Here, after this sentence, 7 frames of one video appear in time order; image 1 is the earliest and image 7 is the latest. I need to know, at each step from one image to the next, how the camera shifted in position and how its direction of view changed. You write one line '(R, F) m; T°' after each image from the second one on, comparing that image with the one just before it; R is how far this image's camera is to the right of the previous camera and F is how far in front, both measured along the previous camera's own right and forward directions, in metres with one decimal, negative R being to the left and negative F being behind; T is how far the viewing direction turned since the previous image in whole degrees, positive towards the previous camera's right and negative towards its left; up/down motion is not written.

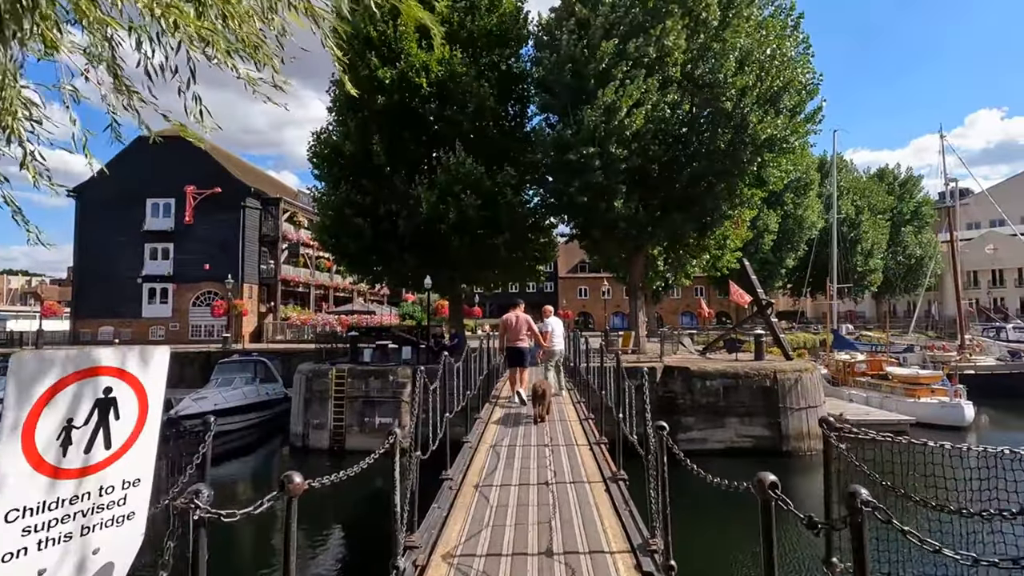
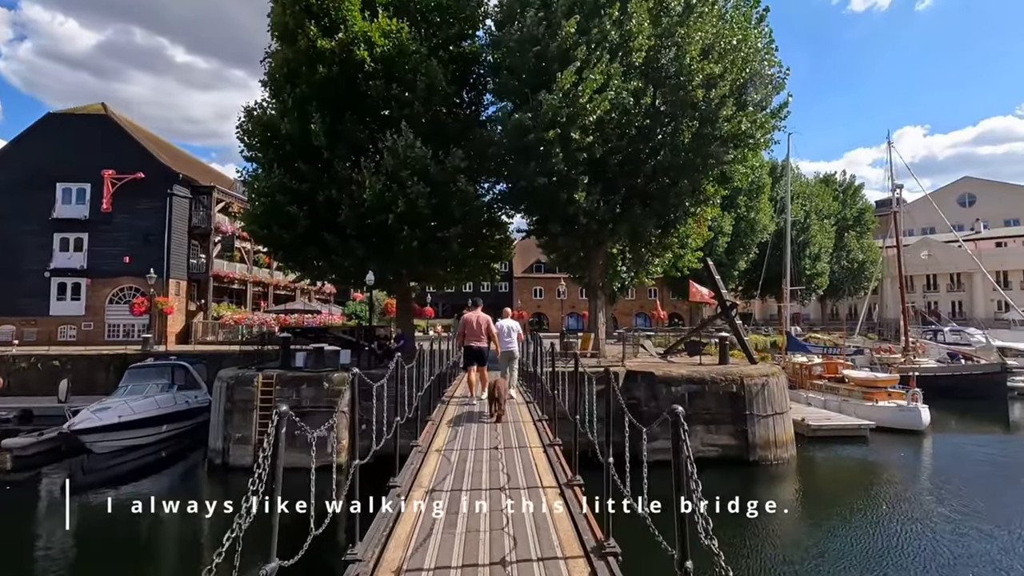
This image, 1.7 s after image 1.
(0.0, +1.7) m; +5°
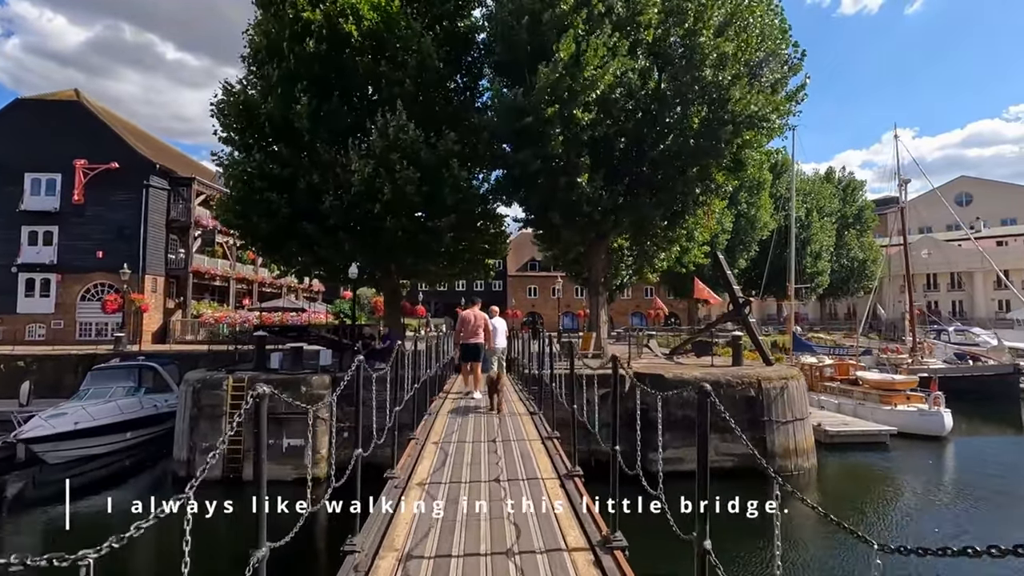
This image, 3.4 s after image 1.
(-0.1, +1.6) m; +1°
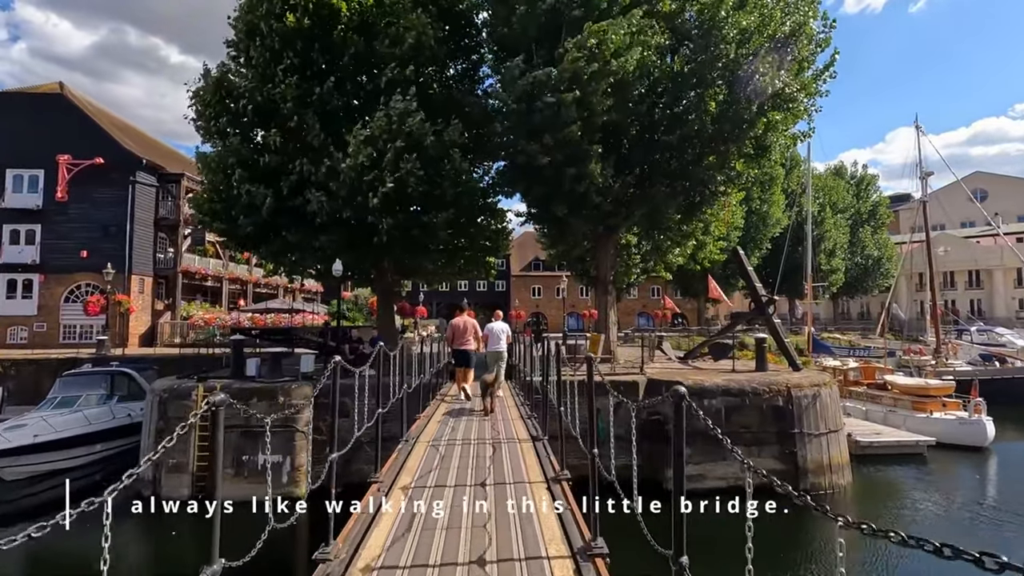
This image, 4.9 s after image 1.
(+0.1, +1.6) m; 0°
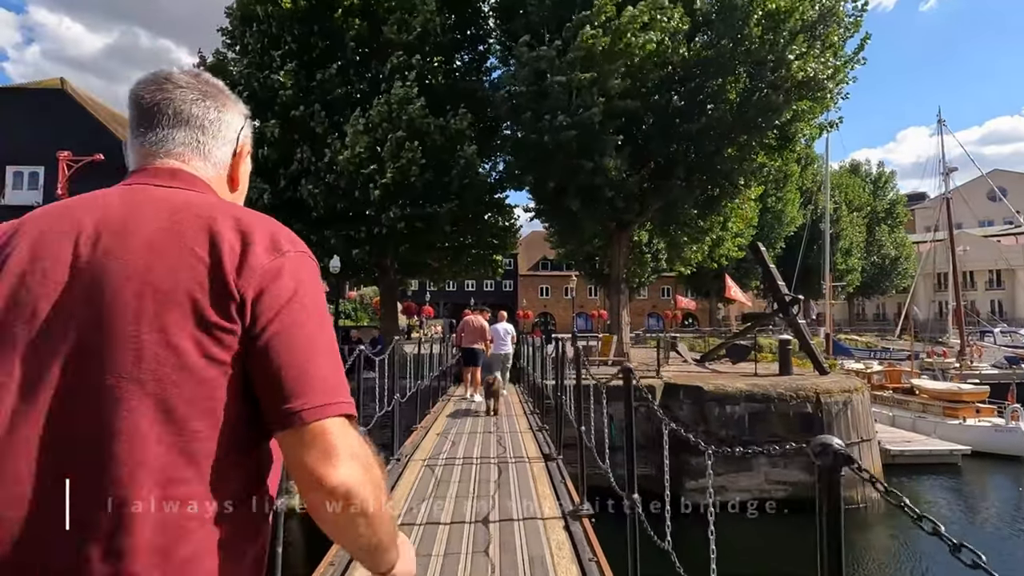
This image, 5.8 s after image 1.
(0.0, +0.9) m; -1°
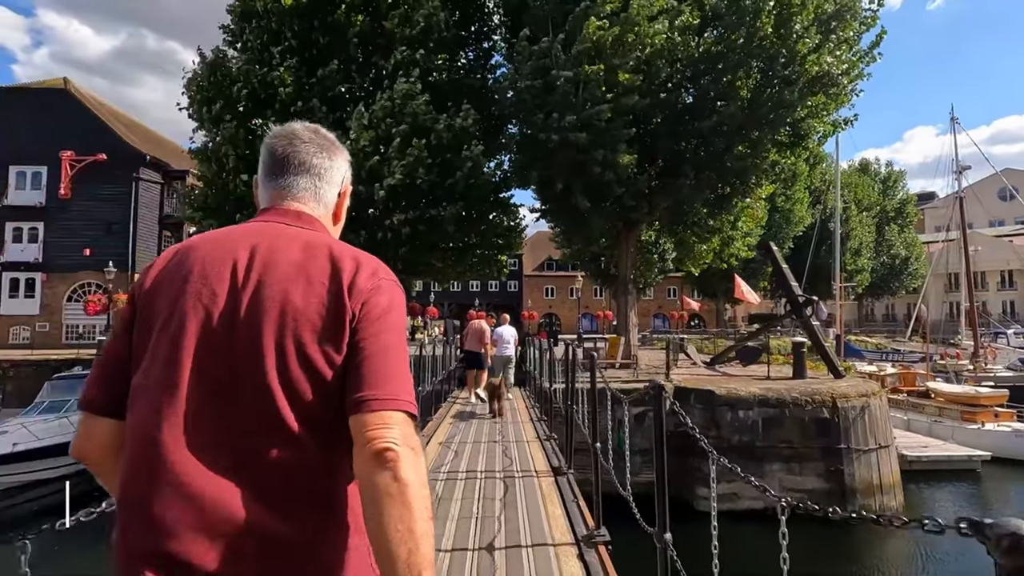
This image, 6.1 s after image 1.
(0.0, +0.4) m; 0°
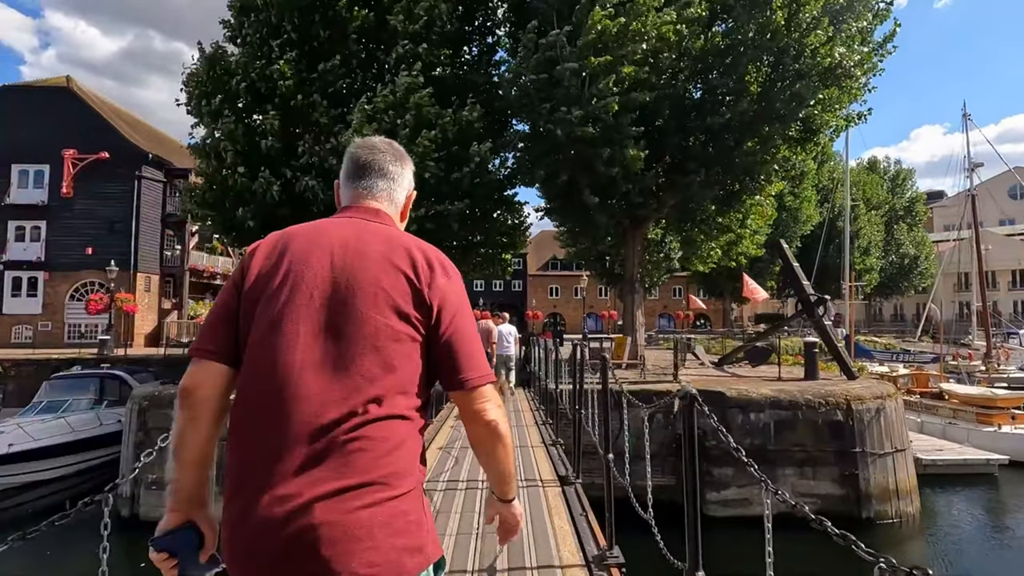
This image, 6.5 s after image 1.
(0.0, +0.3) m; 0°
